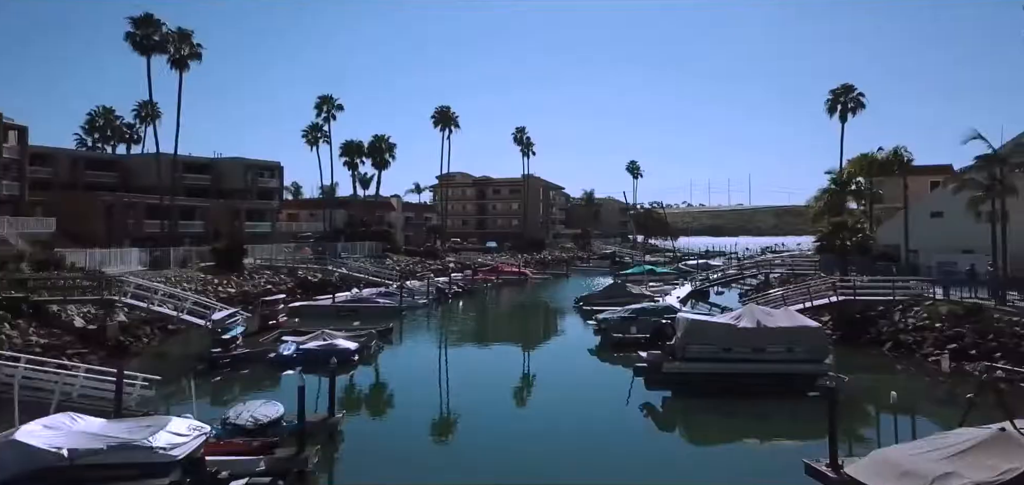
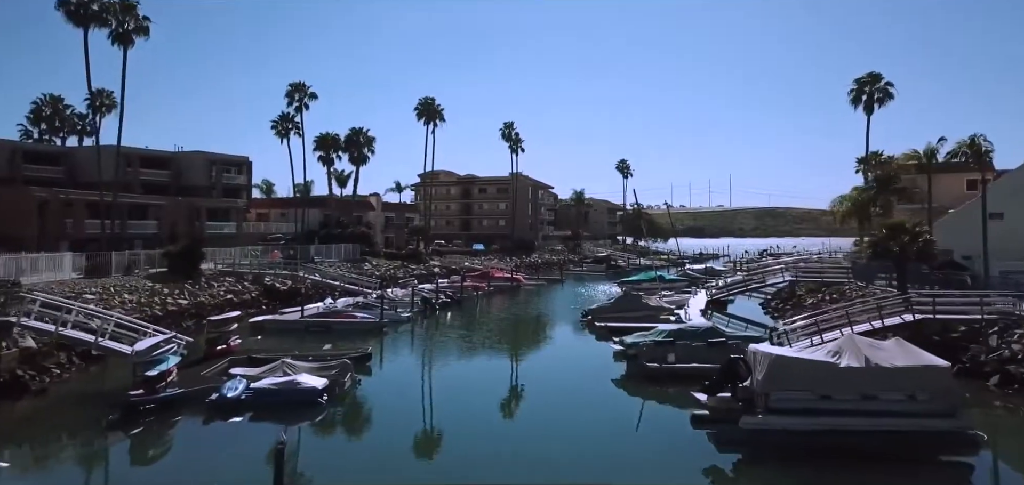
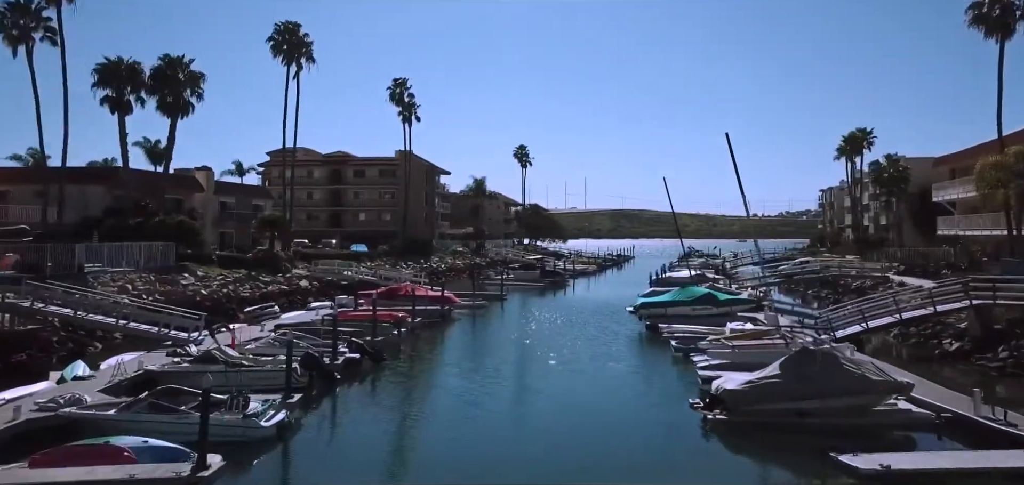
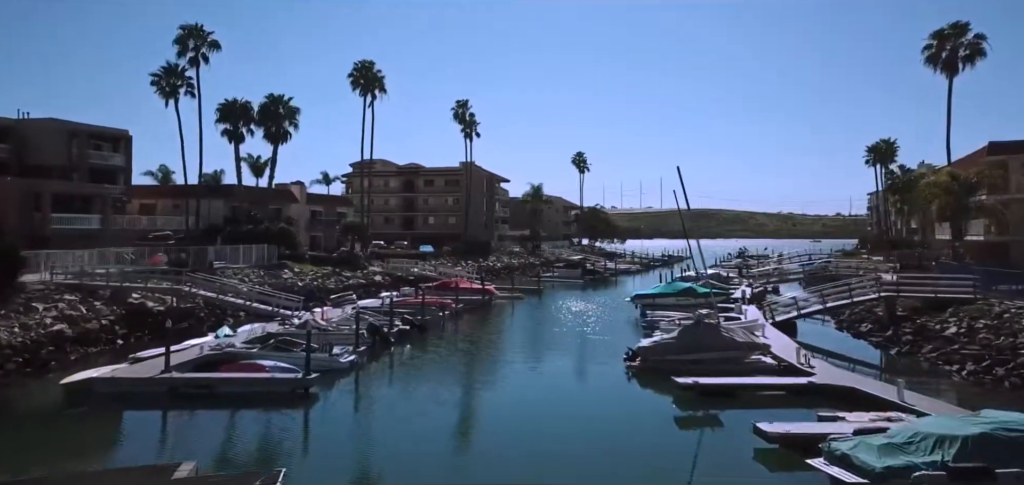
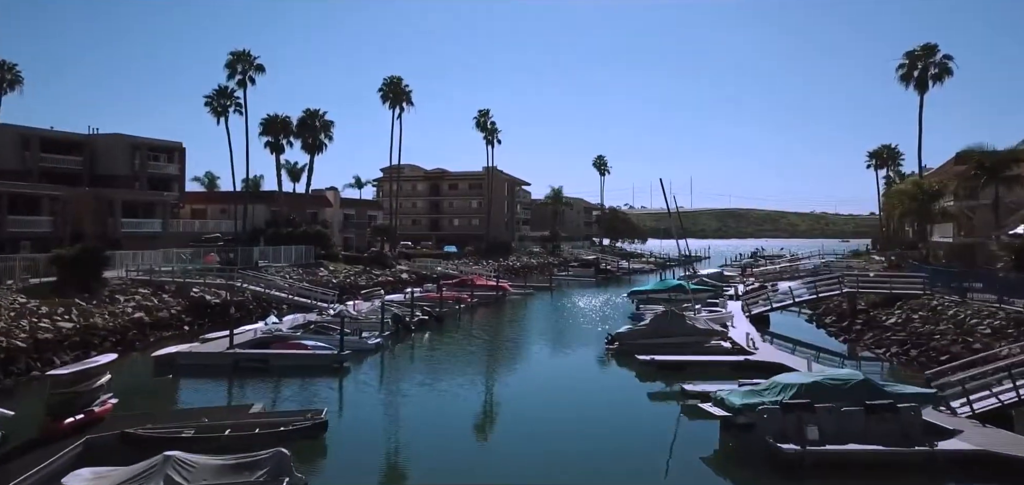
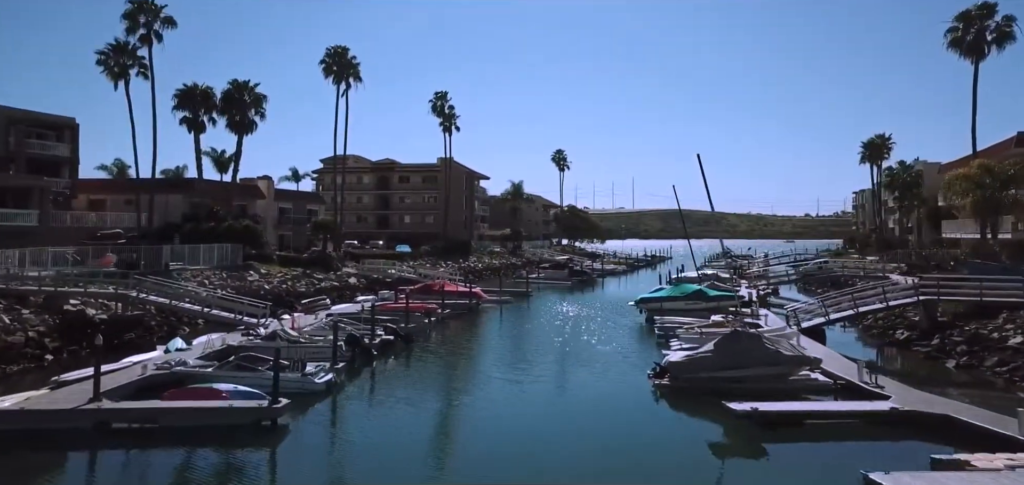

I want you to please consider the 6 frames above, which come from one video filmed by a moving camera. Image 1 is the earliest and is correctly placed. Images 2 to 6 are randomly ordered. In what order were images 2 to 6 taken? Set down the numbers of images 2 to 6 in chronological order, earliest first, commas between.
2, 5, 4, 6, 3
